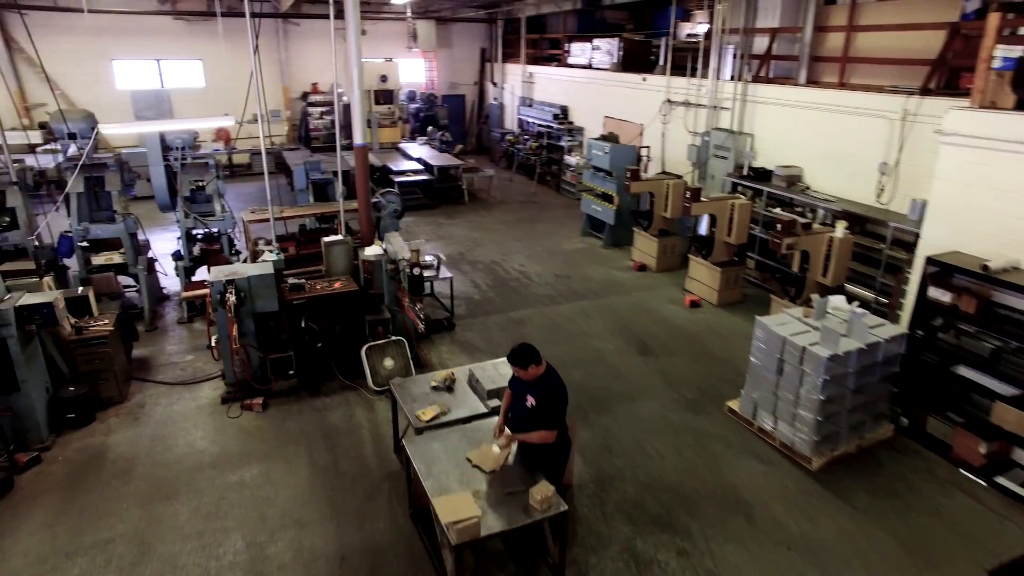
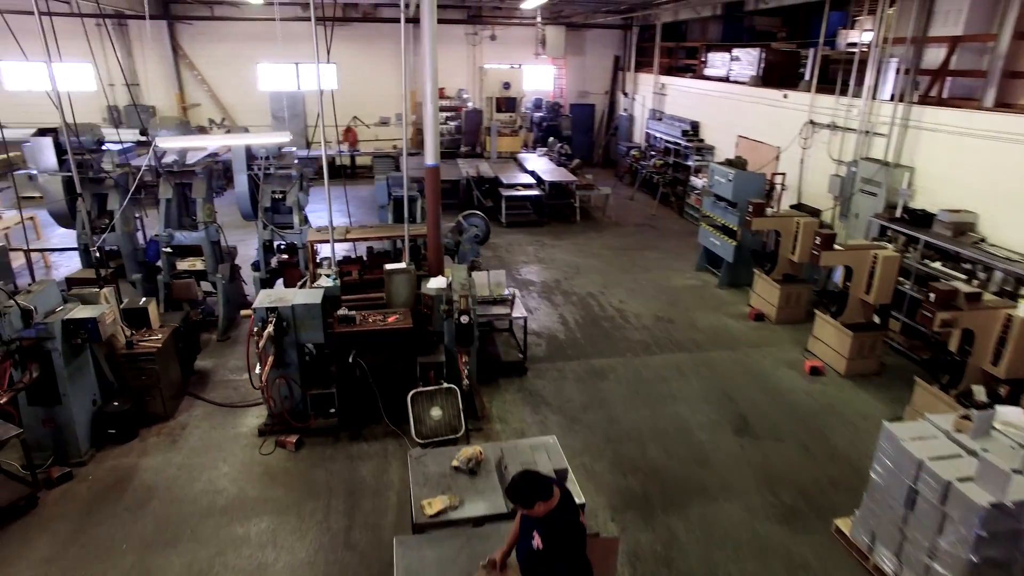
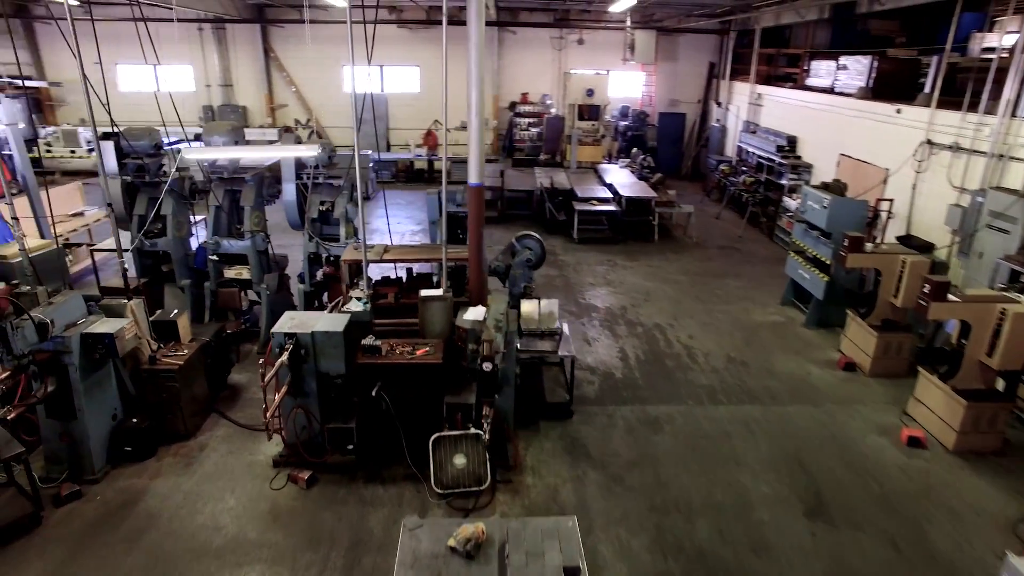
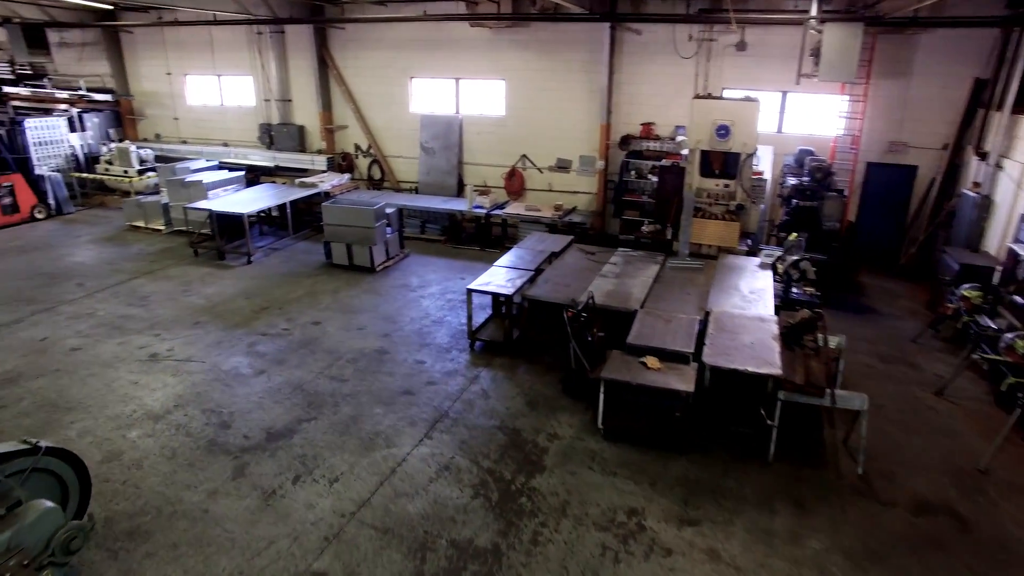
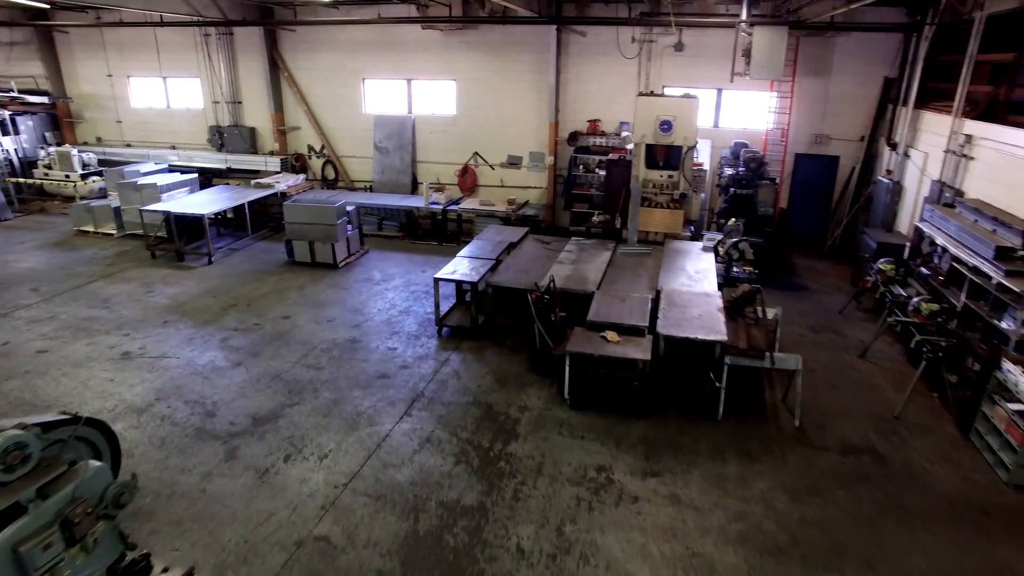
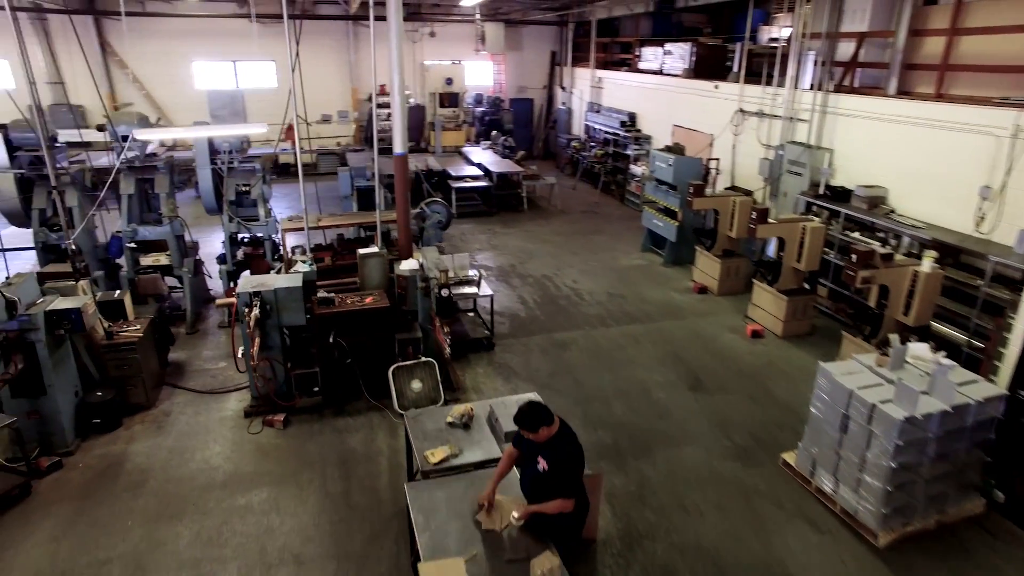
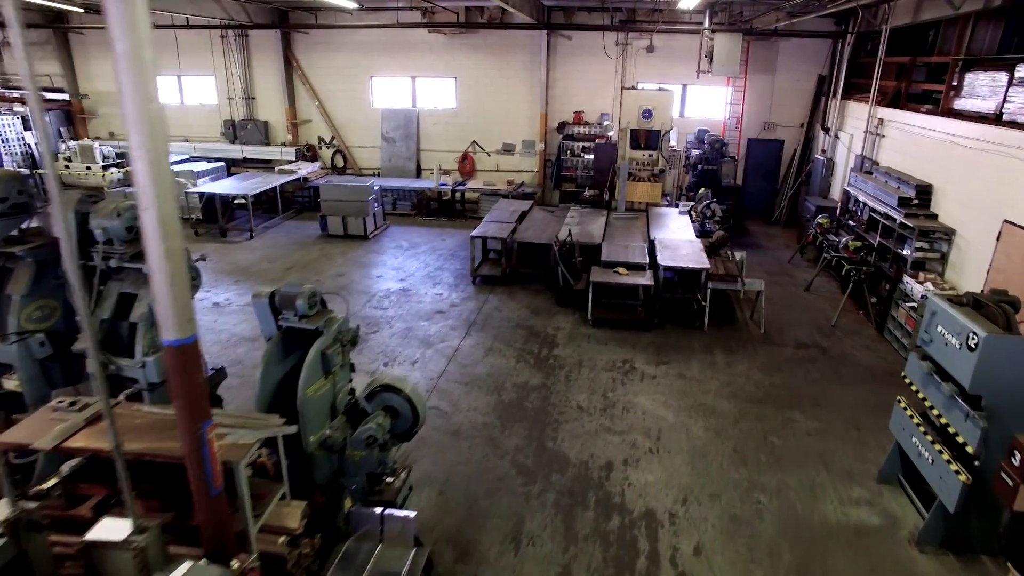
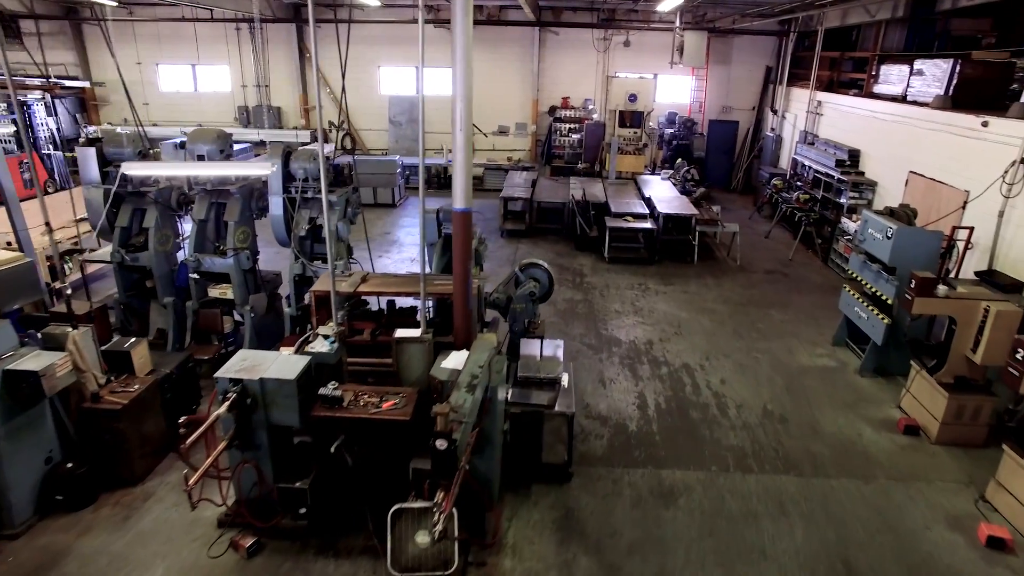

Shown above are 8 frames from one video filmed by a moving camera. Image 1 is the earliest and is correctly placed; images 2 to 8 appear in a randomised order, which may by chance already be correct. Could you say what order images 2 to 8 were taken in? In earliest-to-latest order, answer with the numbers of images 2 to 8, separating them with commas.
6, 2, 3, 8, 7, 5, 4
